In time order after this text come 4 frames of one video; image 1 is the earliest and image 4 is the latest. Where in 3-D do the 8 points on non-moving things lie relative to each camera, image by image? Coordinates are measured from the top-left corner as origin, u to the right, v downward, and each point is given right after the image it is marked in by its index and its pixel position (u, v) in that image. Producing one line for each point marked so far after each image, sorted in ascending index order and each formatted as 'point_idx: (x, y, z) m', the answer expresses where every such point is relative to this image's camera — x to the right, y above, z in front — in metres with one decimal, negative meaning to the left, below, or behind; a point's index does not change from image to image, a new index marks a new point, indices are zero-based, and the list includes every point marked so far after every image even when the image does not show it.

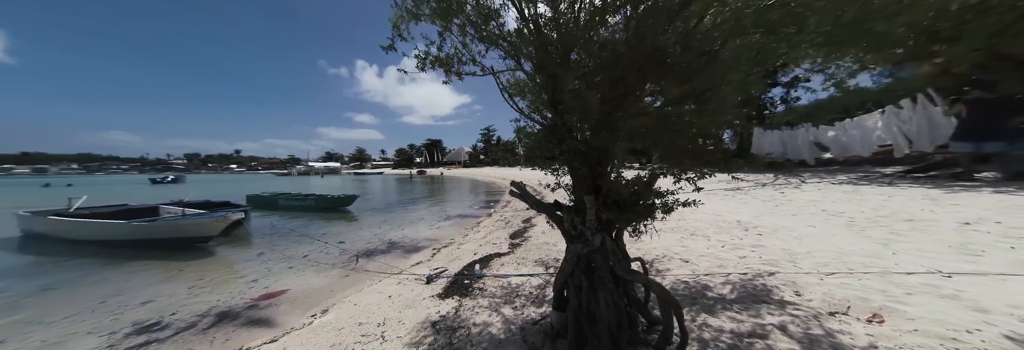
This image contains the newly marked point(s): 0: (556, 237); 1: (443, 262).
0: (+1.6, -2.2, +8.1) m
1: (-2.0, -2.6, +6.6) m
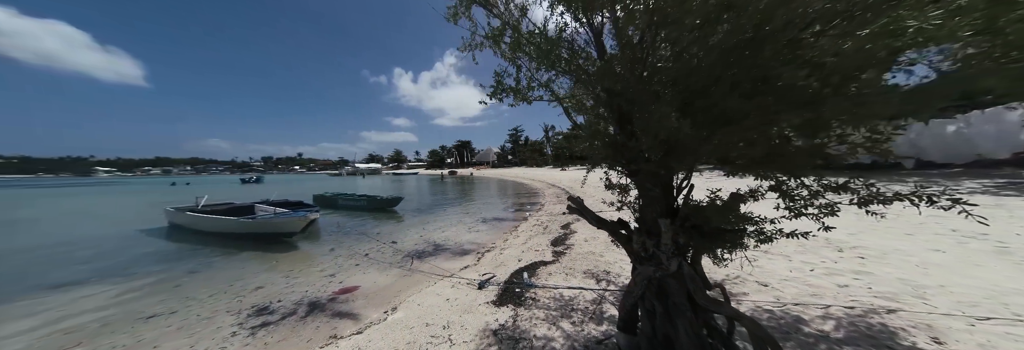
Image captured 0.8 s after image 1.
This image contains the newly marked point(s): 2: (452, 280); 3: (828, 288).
0: (+3.1, -2.5, +7.8) m
1: (-0.7, -2.9, +6.8) m
2: (-1.6, -2.8, +6.0) m
3: (+4.6, -1.7, +3.2) m
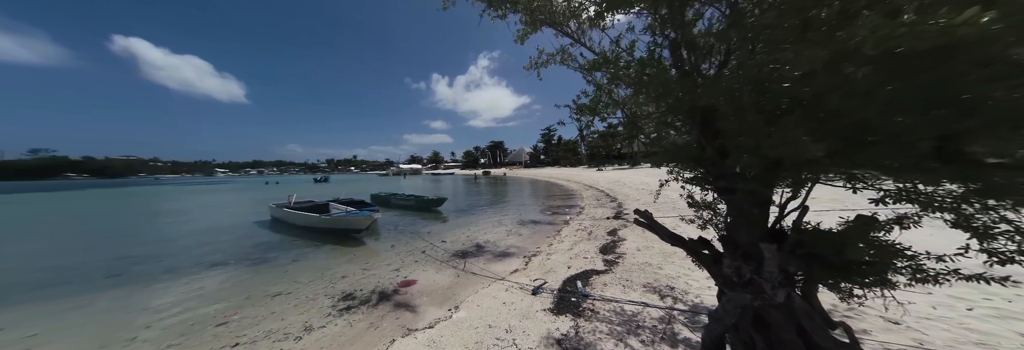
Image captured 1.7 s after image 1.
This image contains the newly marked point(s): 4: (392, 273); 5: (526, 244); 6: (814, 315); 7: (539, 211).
0: (+4.8, -2.7, +7.2) m
1: (+0.9, -3.1, +6.9) m
2: (-0.2, -3.0, +6.2) m
3: (+5.5, -1.8, +2.5) m
4: (-4.0, -3.3, +7.4) m
5: (+0.6, -3.3, +10.8) m
6: (+2.6, -1.2, +1.9) m
7: (+1.9, -2.9, +19.3) m
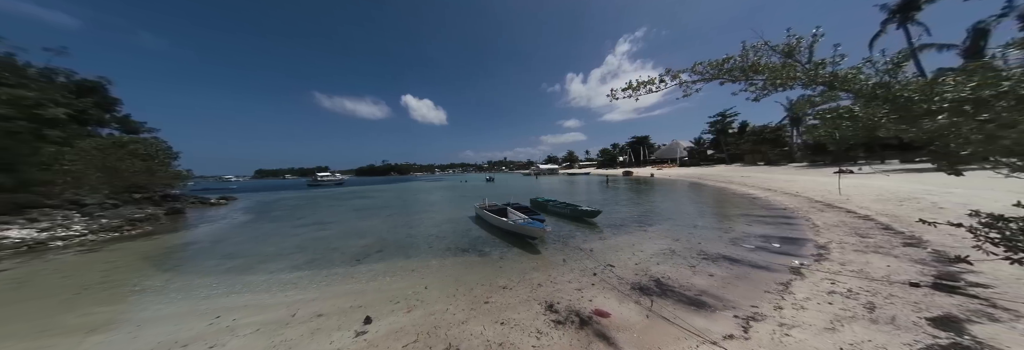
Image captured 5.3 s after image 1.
0: (+9.4, -3.8, +2.9) m
1: (+6.0, -4.1, +5.0) m
2: (+4.8, -4.1, +5.0) m
3: (+7.2, -2.8, -1.3) m
4: (+2.4, -4.4, +8.3) m
5: (+8.1, -4.5, +8.3) m
6: (+4.6, -2.1, -0.1) m
7: (+14.2, -4.3, +14.3) m
